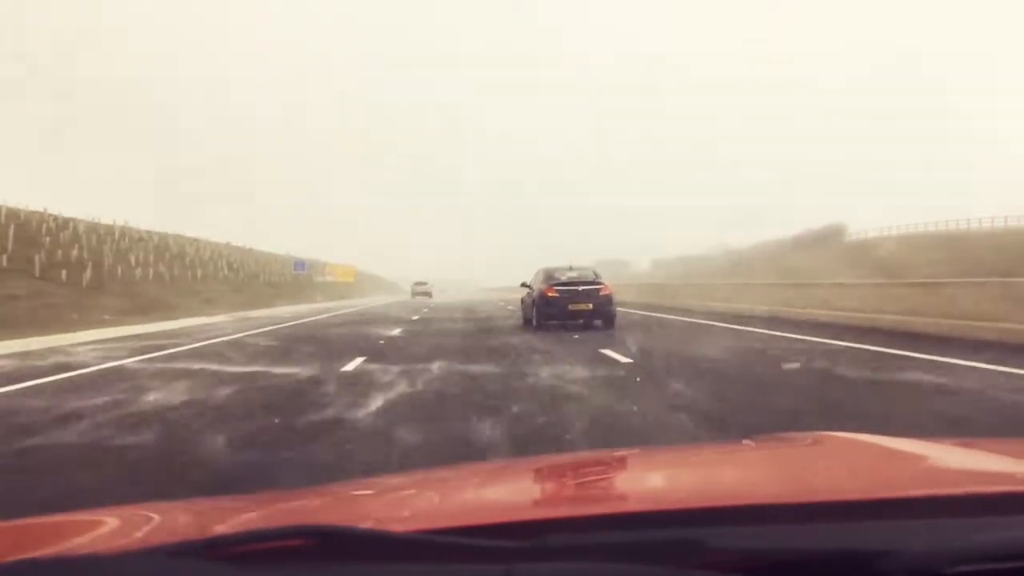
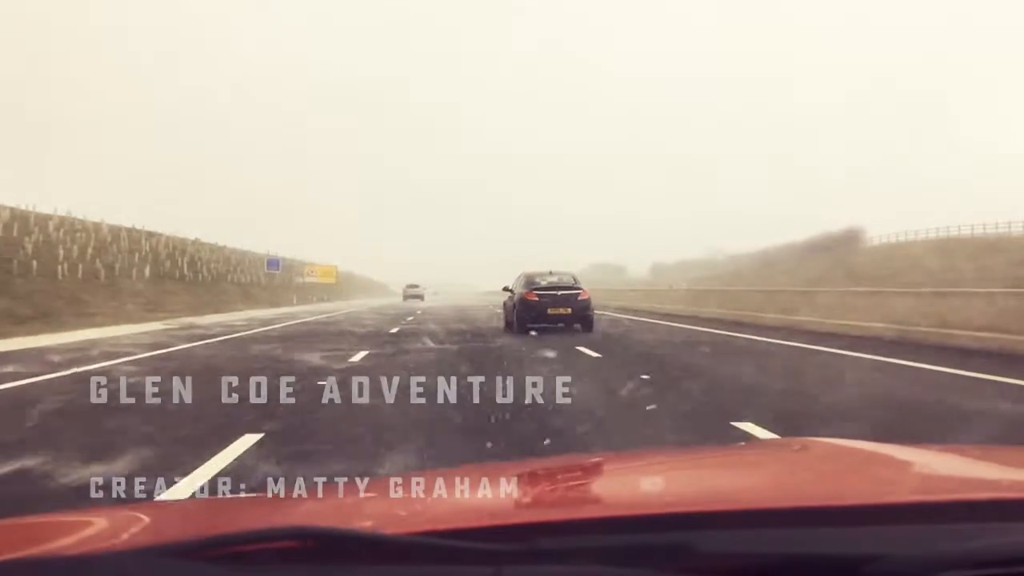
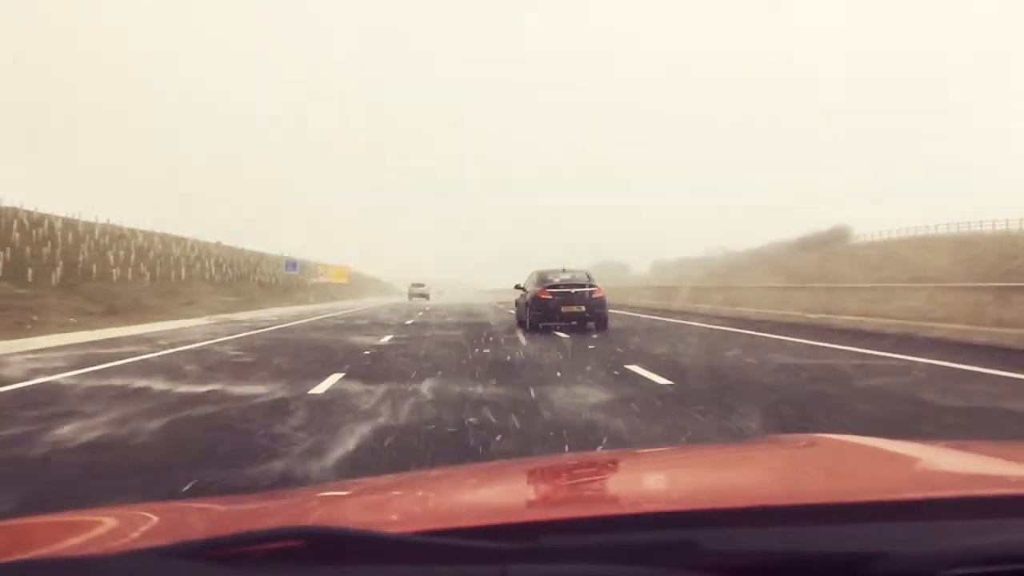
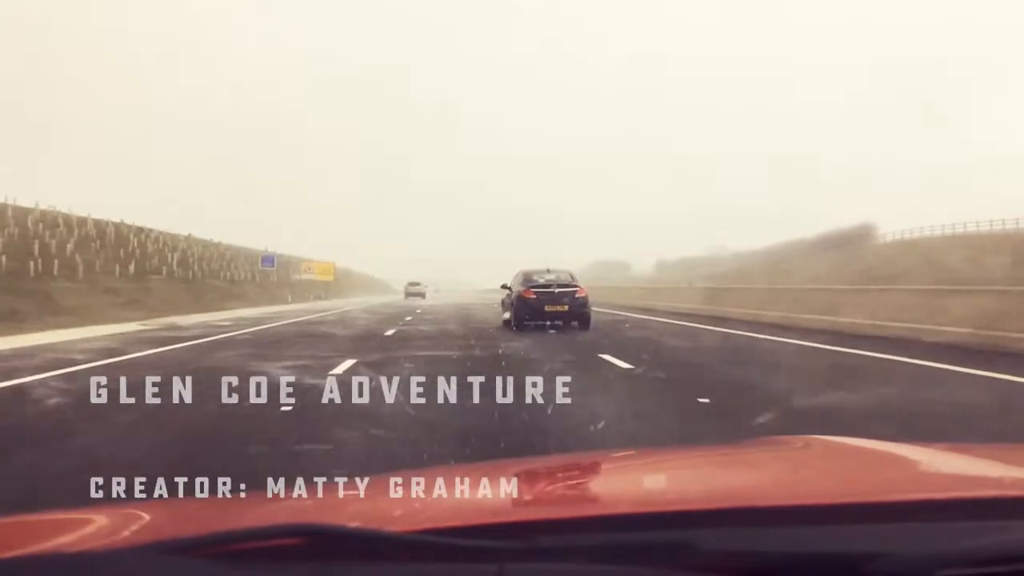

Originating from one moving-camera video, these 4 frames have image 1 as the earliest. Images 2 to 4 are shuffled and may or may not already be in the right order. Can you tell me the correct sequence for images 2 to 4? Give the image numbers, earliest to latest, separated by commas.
3, 2, 4
